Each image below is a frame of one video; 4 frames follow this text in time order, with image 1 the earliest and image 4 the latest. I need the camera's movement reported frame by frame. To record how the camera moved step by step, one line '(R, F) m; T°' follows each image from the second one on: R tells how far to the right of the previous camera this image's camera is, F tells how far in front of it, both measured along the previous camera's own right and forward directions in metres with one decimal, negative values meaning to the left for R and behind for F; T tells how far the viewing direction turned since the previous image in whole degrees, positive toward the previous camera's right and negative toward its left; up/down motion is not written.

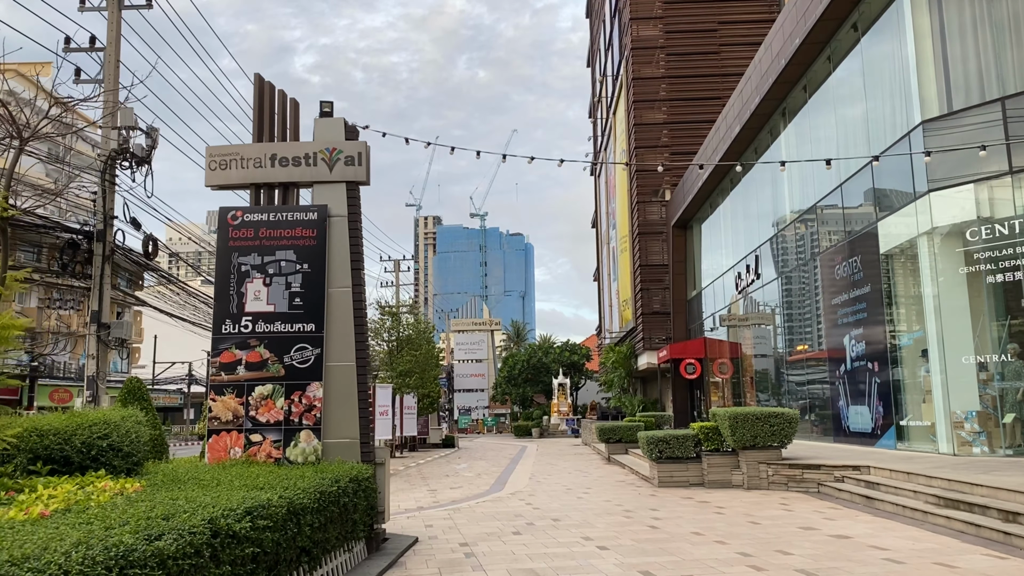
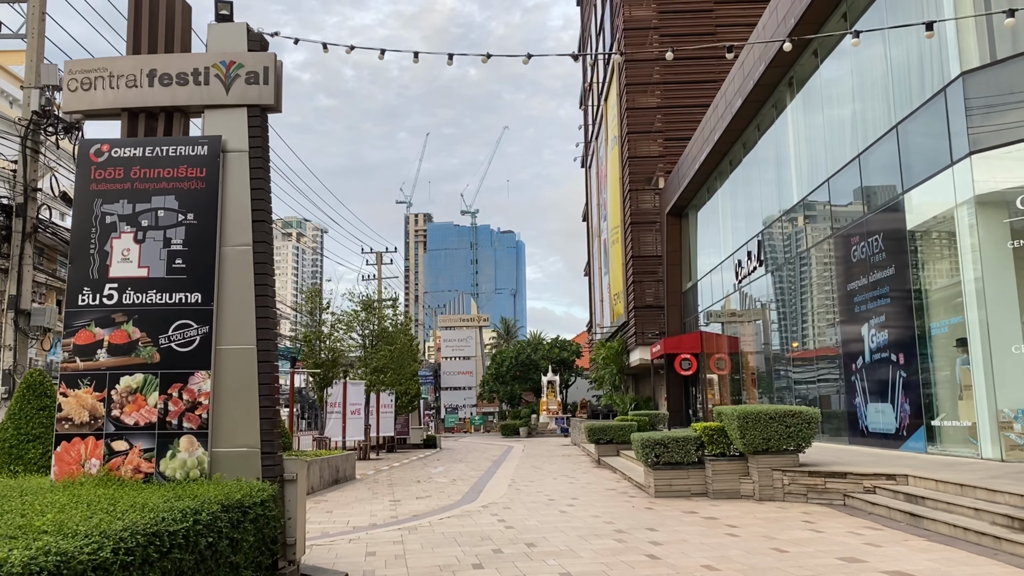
(+0.2, +1.7) m; +1°
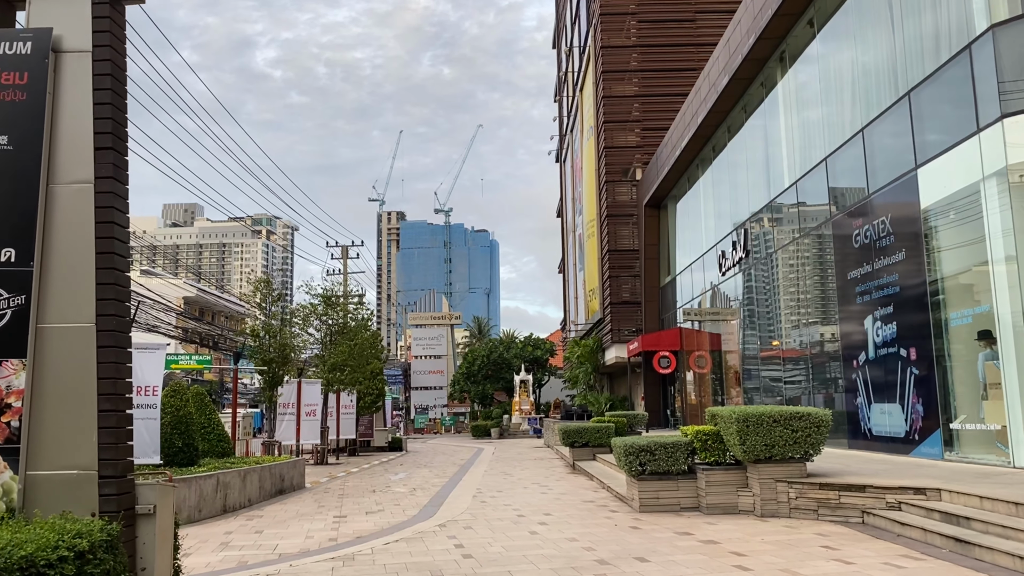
(+0.1, +1.5) m; +2°
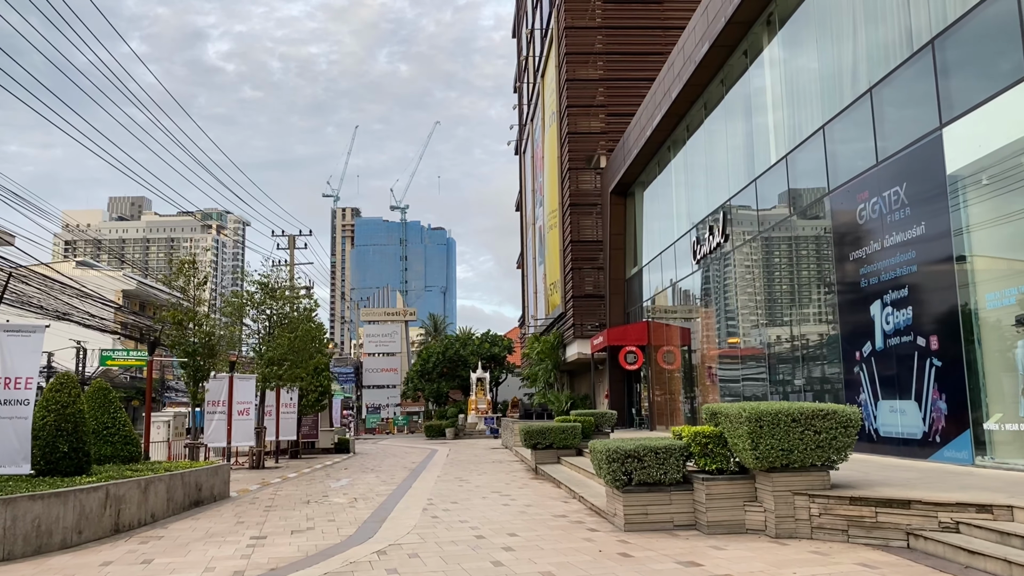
(0.0, +1.8) m; +3°
